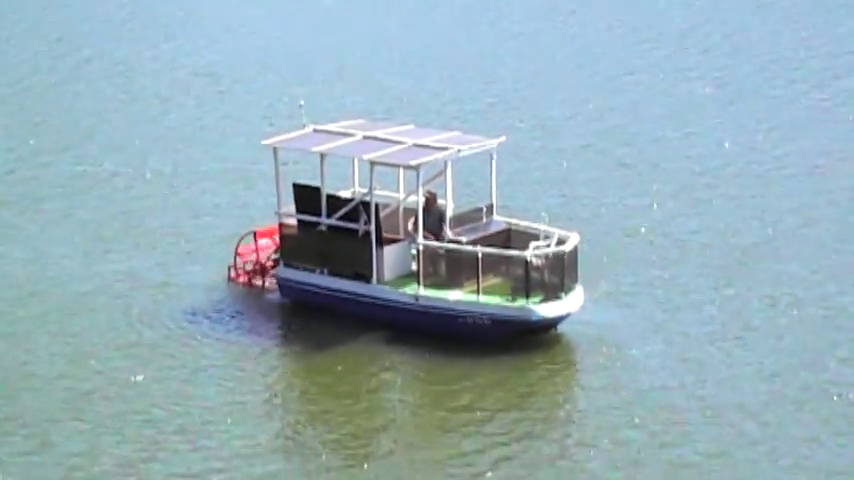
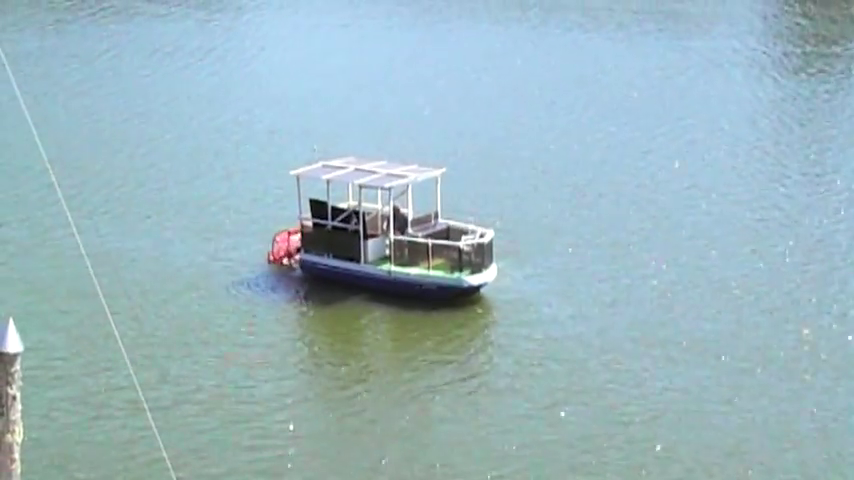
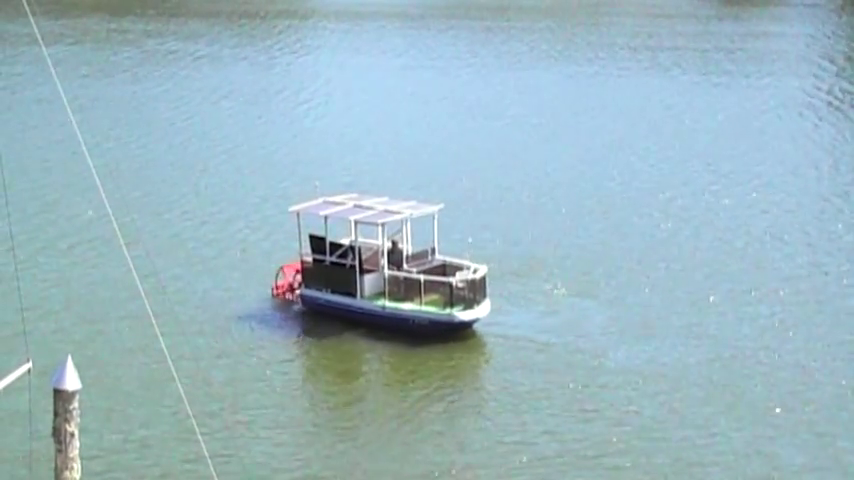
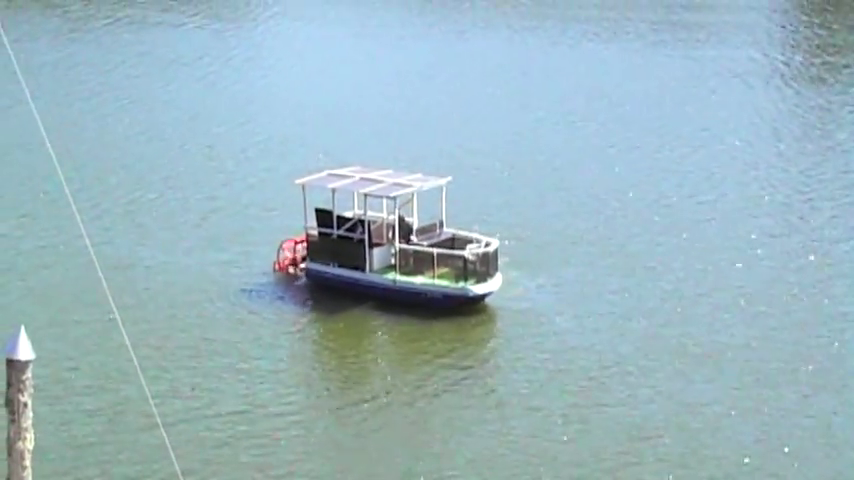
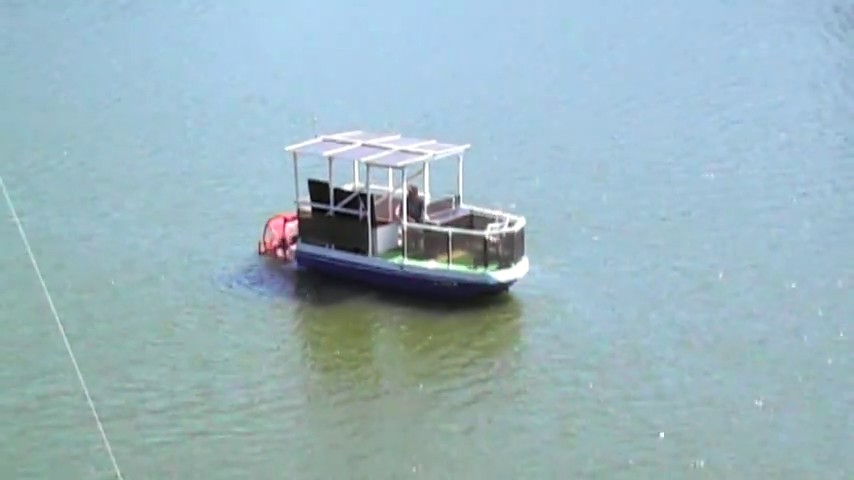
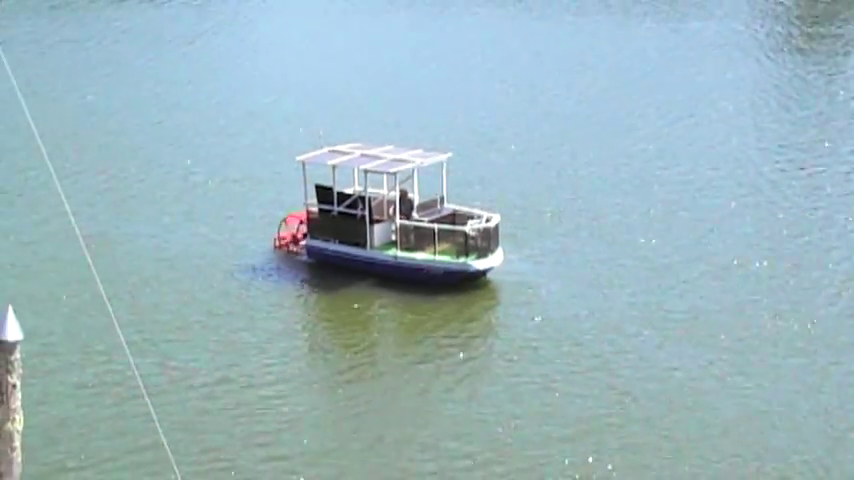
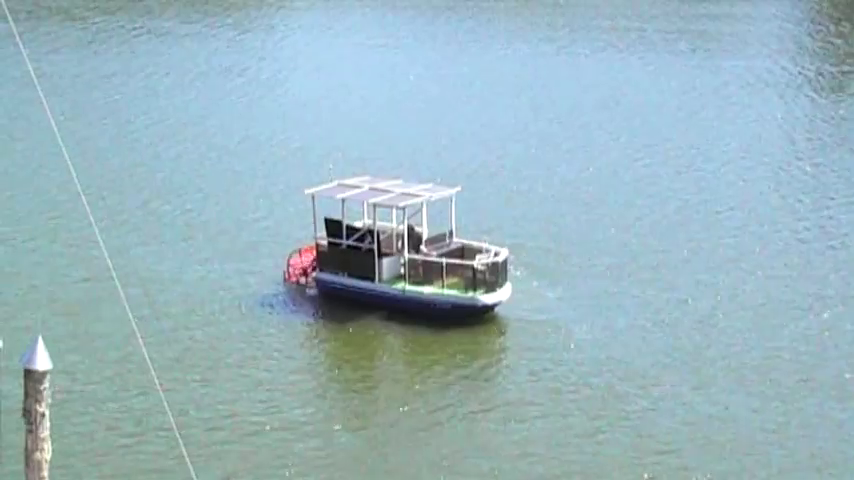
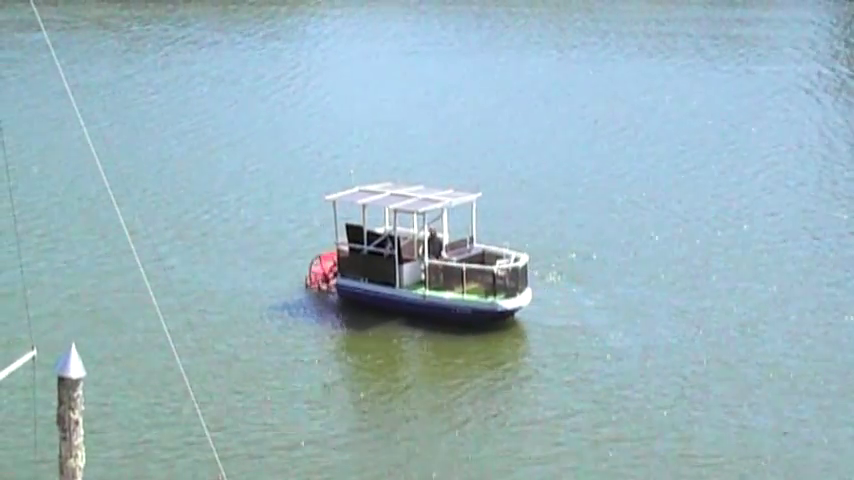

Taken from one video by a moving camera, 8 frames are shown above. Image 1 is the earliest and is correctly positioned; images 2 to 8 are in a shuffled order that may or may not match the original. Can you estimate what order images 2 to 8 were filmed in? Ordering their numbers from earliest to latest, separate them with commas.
5, 6, 2, 4, 7, 8, 3
